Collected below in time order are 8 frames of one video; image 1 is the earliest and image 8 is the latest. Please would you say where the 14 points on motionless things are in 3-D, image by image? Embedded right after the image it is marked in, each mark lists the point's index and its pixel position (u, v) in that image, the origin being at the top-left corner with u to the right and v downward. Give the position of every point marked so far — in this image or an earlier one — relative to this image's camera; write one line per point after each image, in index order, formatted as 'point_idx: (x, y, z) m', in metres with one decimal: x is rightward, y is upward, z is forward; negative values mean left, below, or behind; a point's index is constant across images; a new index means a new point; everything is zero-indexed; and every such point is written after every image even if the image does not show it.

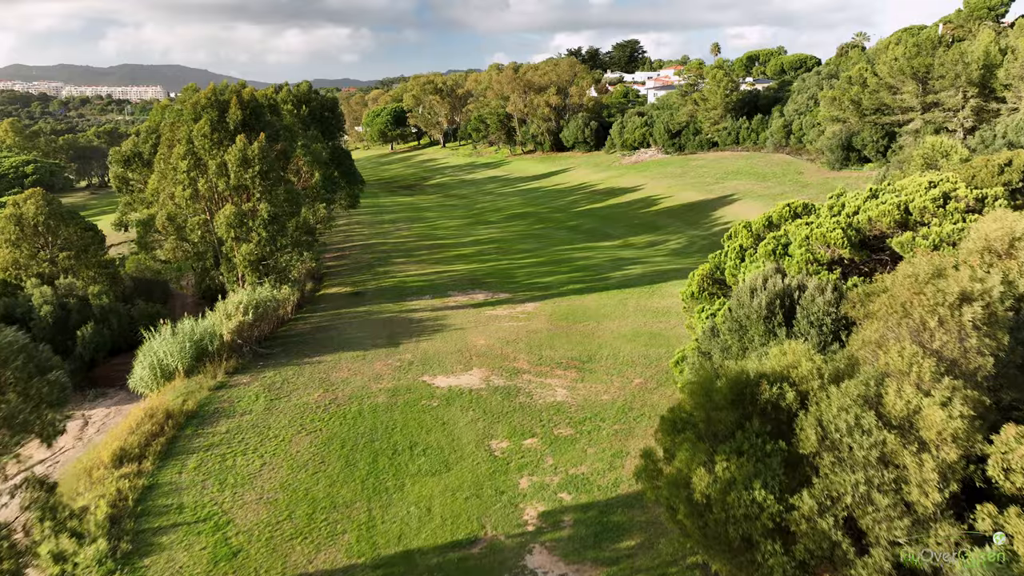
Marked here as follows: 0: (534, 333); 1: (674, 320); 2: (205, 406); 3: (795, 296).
0: (+0.5, -1.1, +17.1) m
1: (+3.9, -0.8, +17.5) m
2: (-5.6, -2.1, +13.1) m
3: (+3.6, -0.1, +9.3) m
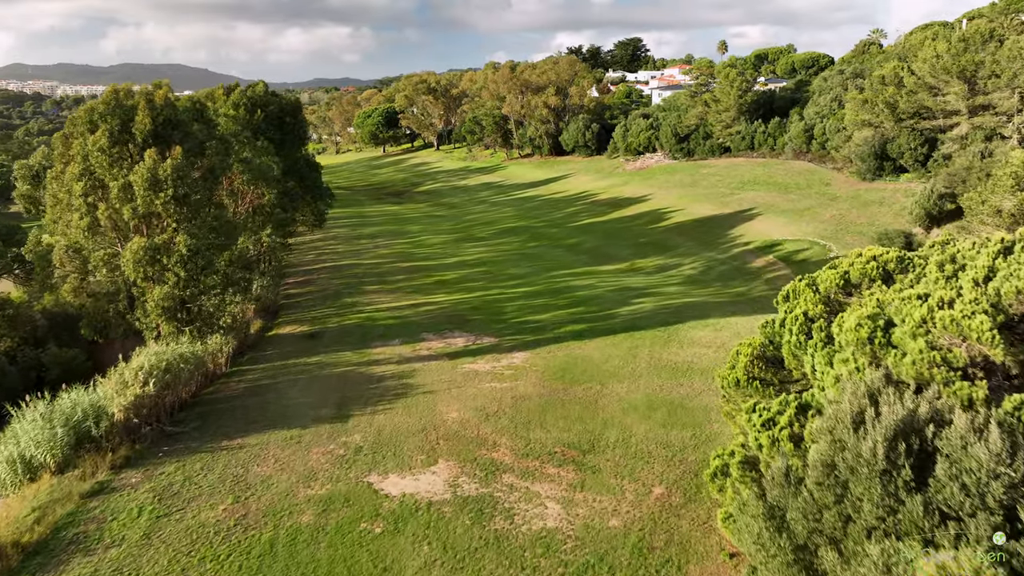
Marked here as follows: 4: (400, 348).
0: (+0.2, -2.1, +13.5) m
1: (+3.6, -1.8, +13.9) m
2: (-5.9, -3.2, +9.5) m
3: (+3.3, -1.2, +5.7) m
4: (-2.7, -1.4, +17.0) m
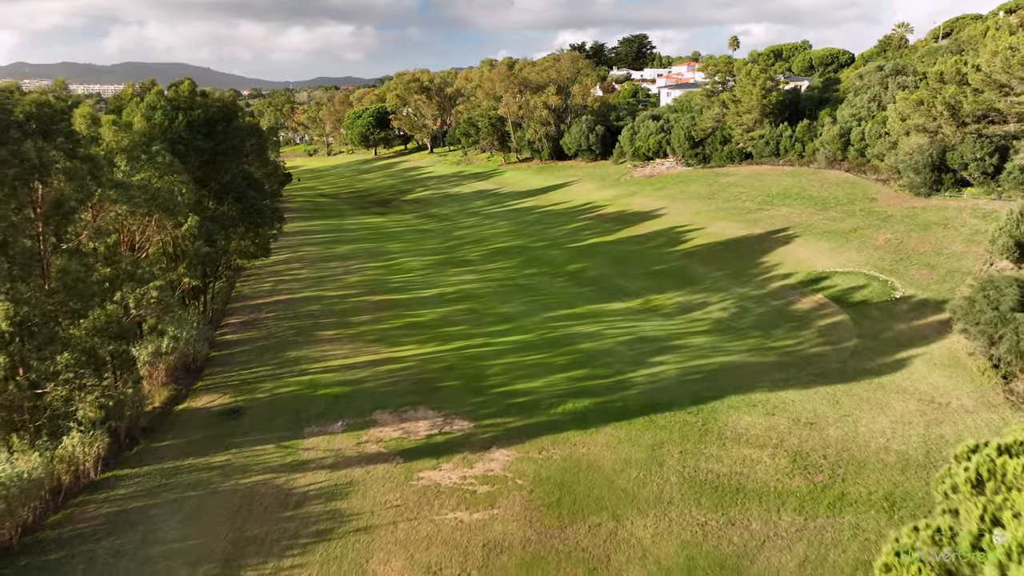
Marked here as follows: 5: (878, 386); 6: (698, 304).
0: (-0.2, -3.3, +9.1) m
1: (+3.2, -3.1, +9.5) m
2: (-6.3, -4.4, +5.1) m
3: (+2.9, -2.4, +1.2) m
4: (-3.0, -2.6, +12.6) m
5: (+7.0, -1.9, +13.8) m
6: (+5.1, -0.4, +19.7) m
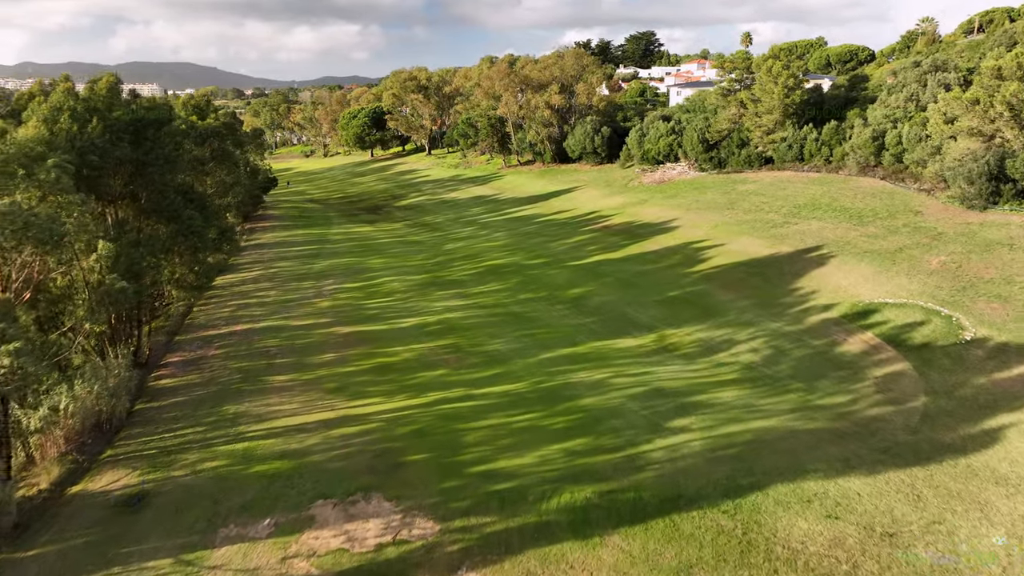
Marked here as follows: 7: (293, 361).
0: (-0.5, -4.1, +6.0) m
1: (+2.9, -3.9, +6.3) m
2: (-6.7, -5.2, +2.1) m
3: (+2.5, -3.2, -1.9) m
4: (-3.3, -3.5, +9.5) m
5: (+6.7, -2.7, +10.6) m
6: (+4.9, -1.3, +16.6) m
7: (-5.2, -1.7, +17.1) m
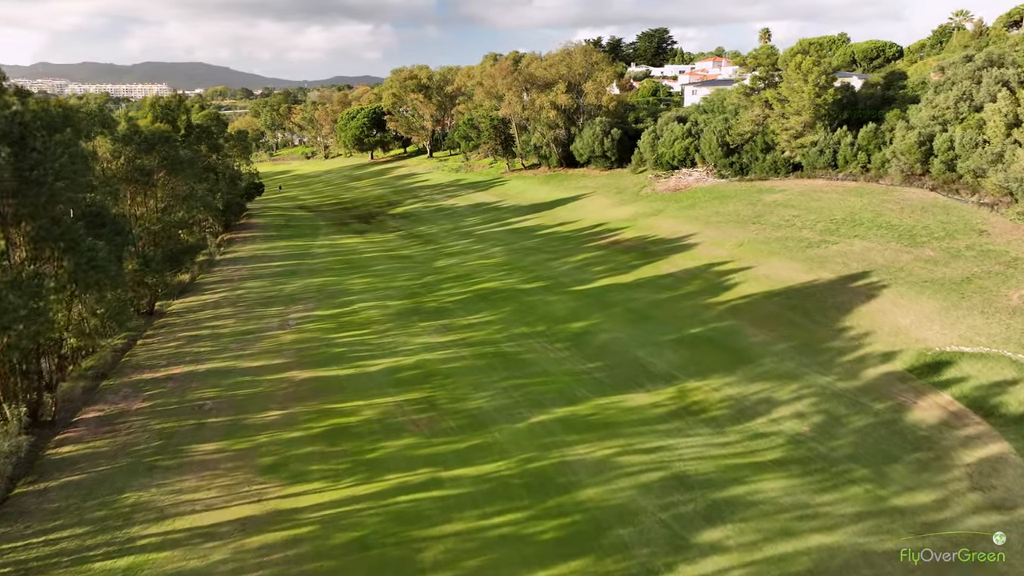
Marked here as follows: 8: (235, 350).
0: (-1.0, -5.0, +2.8) m
1: (+2.4, -4.7, +3.1) m
2: (-7.2, -6.0, -1.1) m
3: (+1.9, -4.1, -5.2) m
4: (-3.7, -4.3, +6.3) m
5: (+6.3, -3.6, +7.3) m
6: (+4.6, -2.1, +13.2) m
7: (-5.5, -2.5, +14.0) m
8: (-7.1, -1.6, +18.6) m
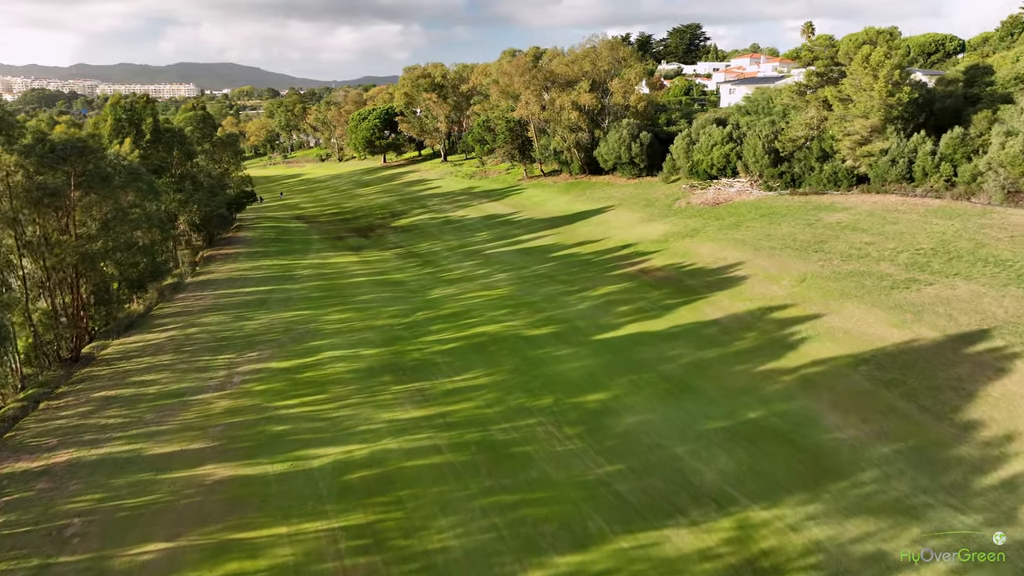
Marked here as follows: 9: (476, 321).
0: (-1.7, -6.2, -1.6) m
1: (+1.8, -5.9, -1.5) m
2: (-8.0, -7.1, -5.3) m
3: (+0.9, -5.3, -9.7) m
4: (-4.3, -5.4, +2.0) m
5: (+5.8, -4.8, +2.6) m
6: (+4.3, -3.3, +8.6) m
7: (-5.7, -3.7, +9.7) m
8: (-7.2, -2.7, +14.4) m
9: (-1.0, -0.9, +19.7) m
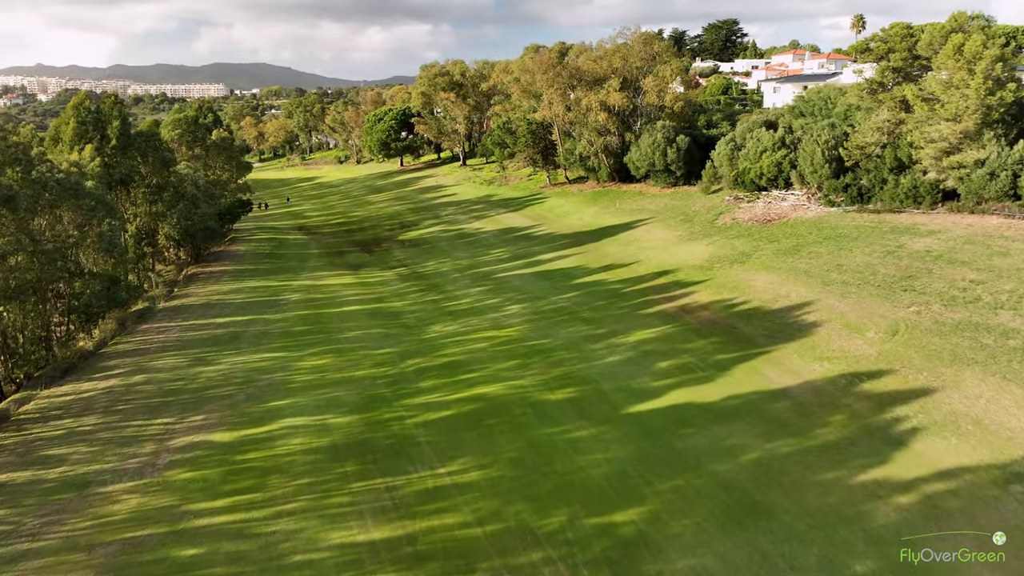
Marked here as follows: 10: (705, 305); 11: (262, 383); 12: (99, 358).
0: (-2.3, -7.2, -5.5) m
1: (+1.1, -7.0, -5.4) m
2: (-8.8, -8.1, -8.9) m
3: (0.0, -6.3, -13.6) m
4: (-4.8, -6.4, -1.8) m
5: (+5.3, -5.9, -1.5) m
6: (+4.0, -4.4, +4.5) m
7: (-5.9, -4.7, +6.0) m
8: (-7.2, -3.7, +10.8) m
9: (-0.8, -1.9, +15.8) m
10: (+5.0, -0.4, +18.4) m
11: (-5.7, -2.2, +16.7) m
12: (-11.1, -1.9, +19.5) m
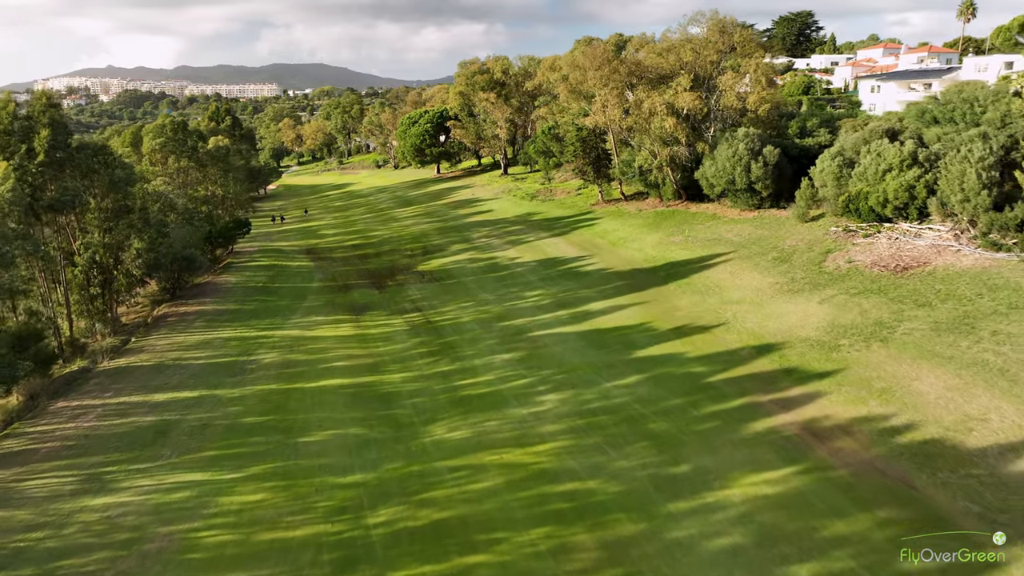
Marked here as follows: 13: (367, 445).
0: (-3.5, -8.9, -11.6) m
1: (-0.1, -8.7, -11.8) m
2: (-10.3, -9.7, -14.5) m
3: (-1.8, -8.1, -19.9) m
4: (-5.7, -8.1, -7.7) m
5: (+4.4, -7.7, -8.2) m
6: (+3.5, -6.2, -2.0) m
7: (-6.3, -6.3, +0.1) m
8: (-7.3, -5.3, +4.9) m
9: (-0.4, -3.6, +9.5) m
10: (+5.5, -2.2, +11.8) m
11: (-5.4, -3.8, +10.7) m
12: (-10.5, -3.4, +14.0) m
13: (-2.9, -3.0, +13.9) m
